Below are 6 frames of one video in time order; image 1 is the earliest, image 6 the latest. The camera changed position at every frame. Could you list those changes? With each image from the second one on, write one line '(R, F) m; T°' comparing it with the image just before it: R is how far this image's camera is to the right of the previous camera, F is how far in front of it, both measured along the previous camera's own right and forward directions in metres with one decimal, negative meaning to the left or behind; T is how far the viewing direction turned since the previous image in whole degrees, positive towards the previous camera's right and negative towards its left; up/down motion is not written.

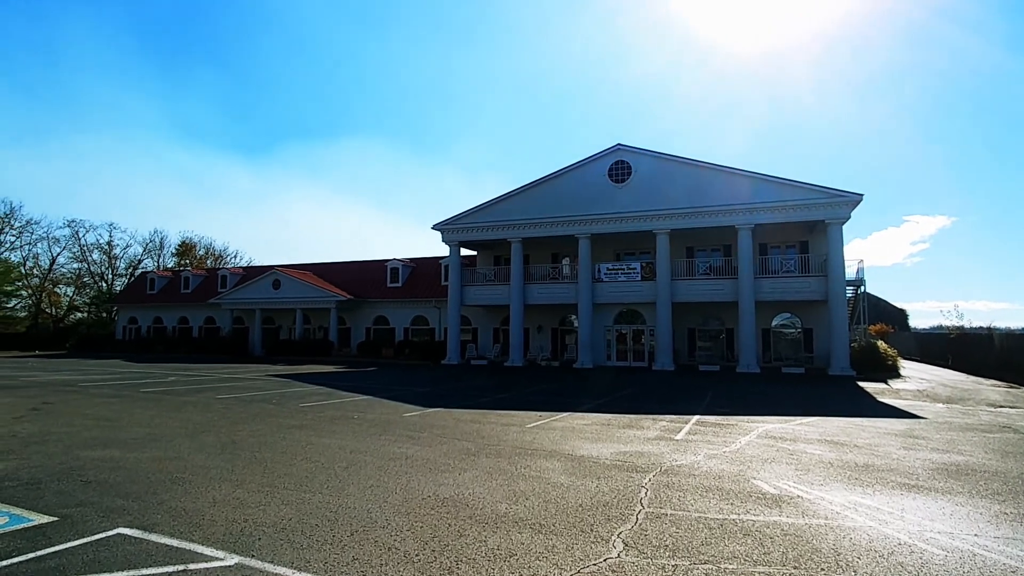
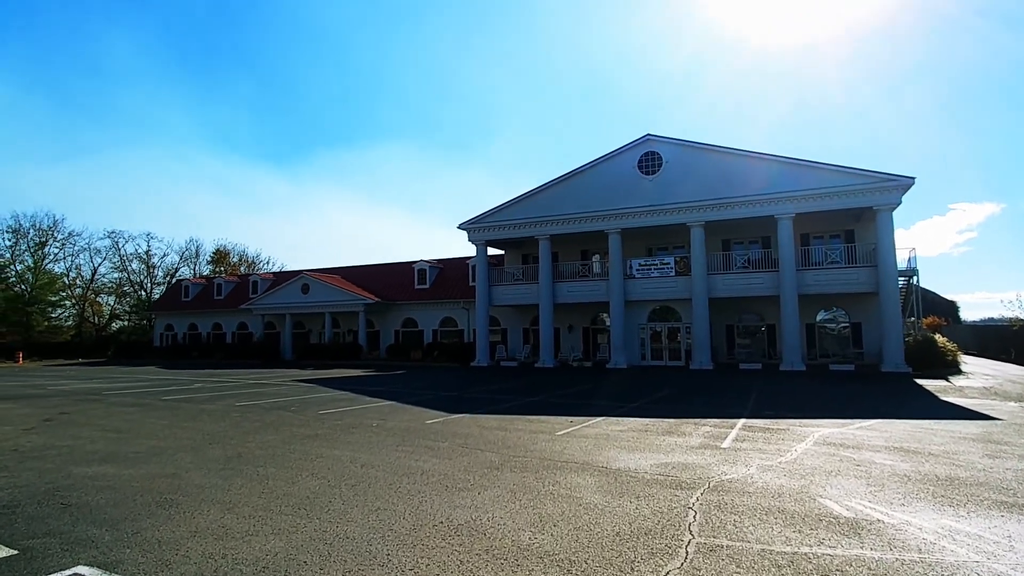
(+0.1, +0.8) m; -3°
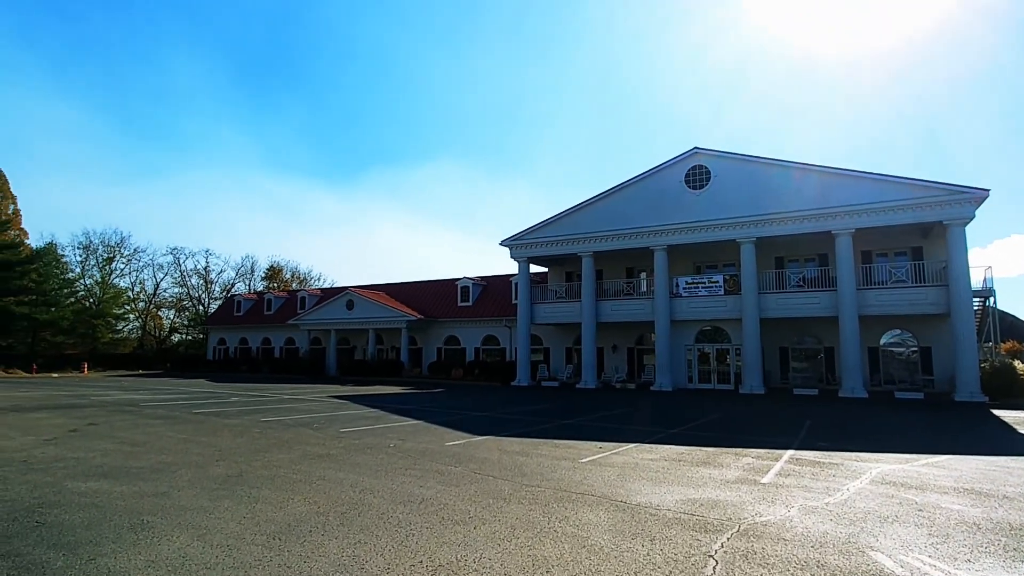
(+0.5, +0.6) m; -5°
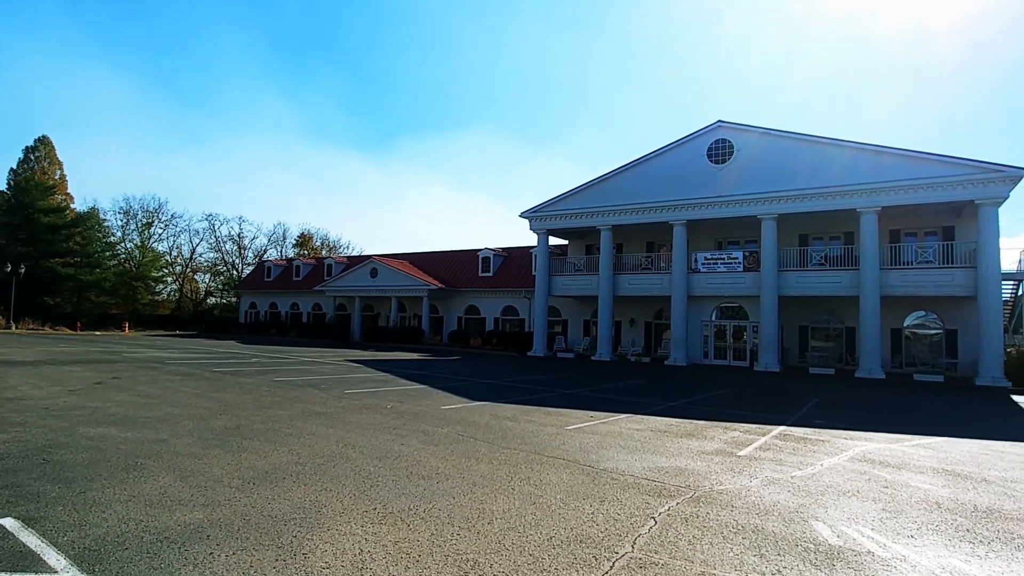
(+0.6, -0.2) m; -3°
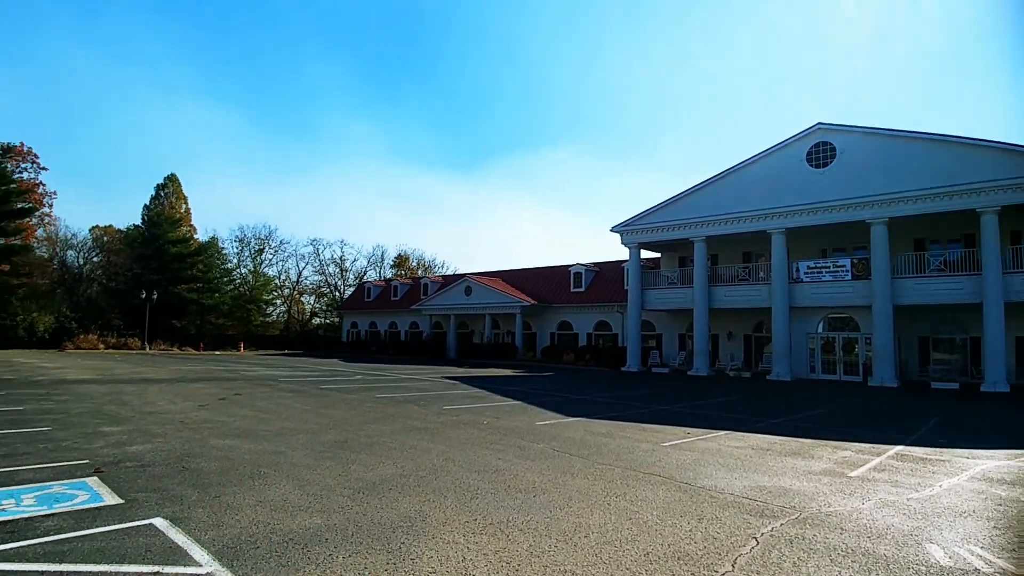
(0.0, -0.2) m; -9°
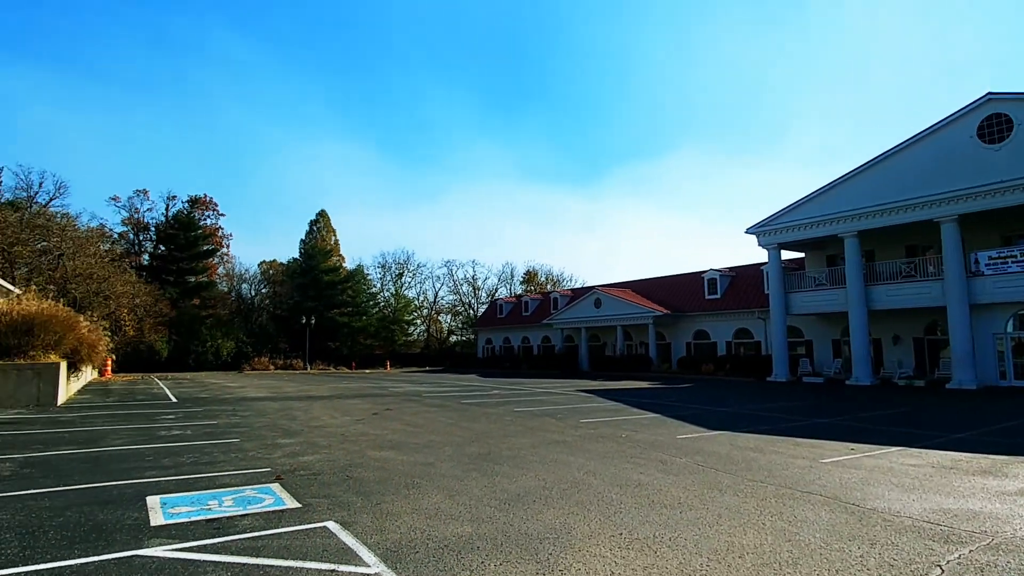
(0.0, -0.1) m; -12°
